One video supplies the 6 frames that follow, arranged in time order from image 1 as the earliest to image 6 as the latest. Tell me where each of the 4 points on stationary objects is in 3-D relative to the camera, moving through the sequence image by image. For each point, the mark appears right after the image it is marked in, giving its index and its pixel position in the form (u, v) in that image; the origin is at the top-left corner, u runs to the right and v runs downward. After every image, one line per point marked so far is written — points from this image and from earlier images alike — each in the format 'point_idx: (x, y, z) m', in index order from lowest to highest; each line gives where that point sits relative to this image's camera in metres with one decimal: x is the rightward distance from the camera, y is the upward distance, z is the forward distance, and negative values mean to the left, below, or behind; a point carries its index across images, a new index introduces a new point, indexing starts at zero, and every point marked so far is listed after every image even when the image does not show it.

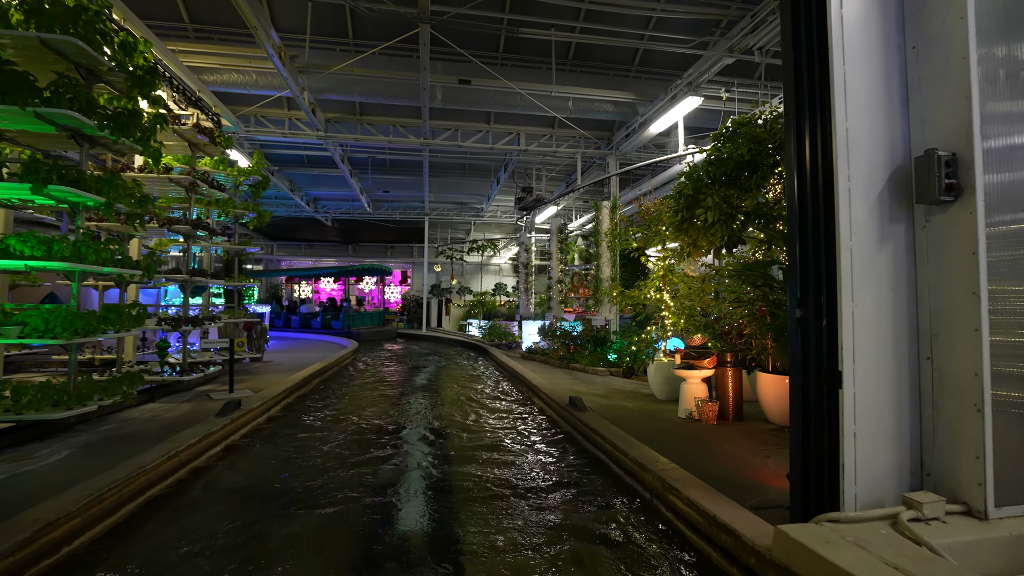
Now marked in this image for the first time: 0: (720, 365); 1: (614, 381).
0: (+2.3, -0.9, +5.5) m
1: (+1.7, -1.6, +8.5) m
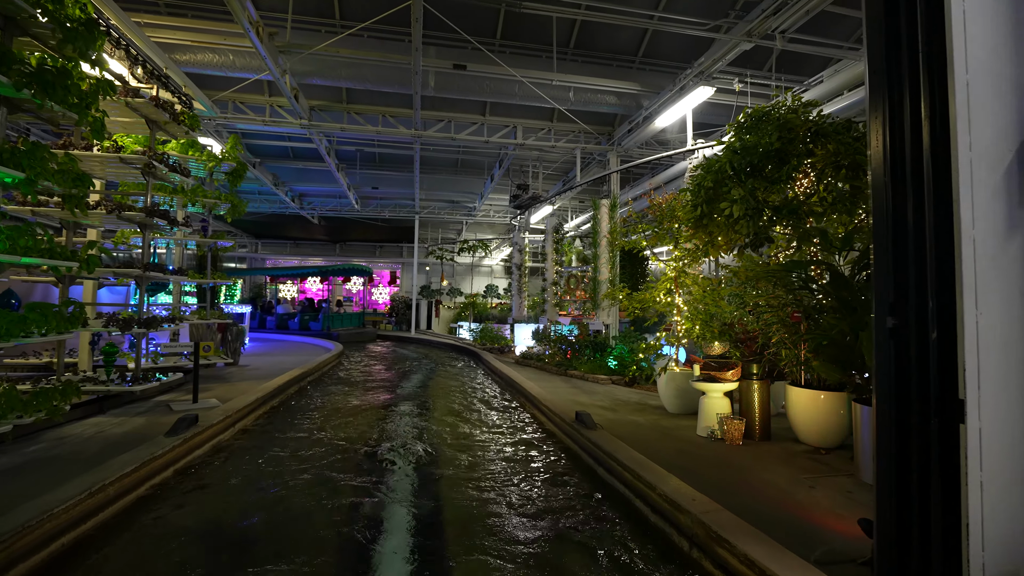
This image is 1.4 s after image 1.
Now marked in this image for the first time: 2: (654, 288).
0: (+2.3, -0.9, +4.9) m
1: (+1.7, -1.6, +7.9) m
2: (+1.9, 0.0, +6.7) m
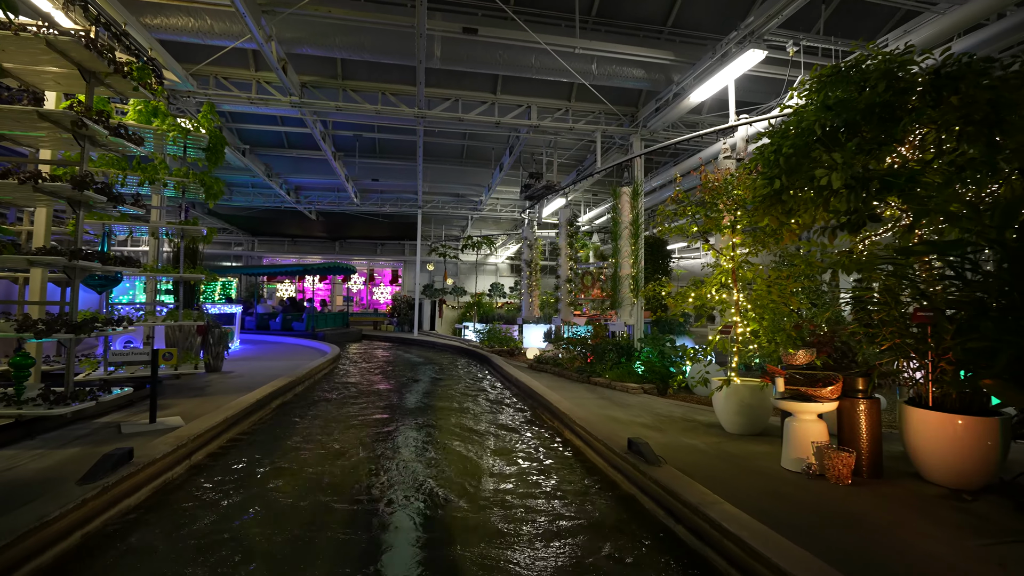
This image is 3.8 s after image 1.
0: (+2.6, -0.8, +3.8) m
1: (+1.9, -1.6, +6.8) m
2: (+2.2, +0.1, +5.6) m
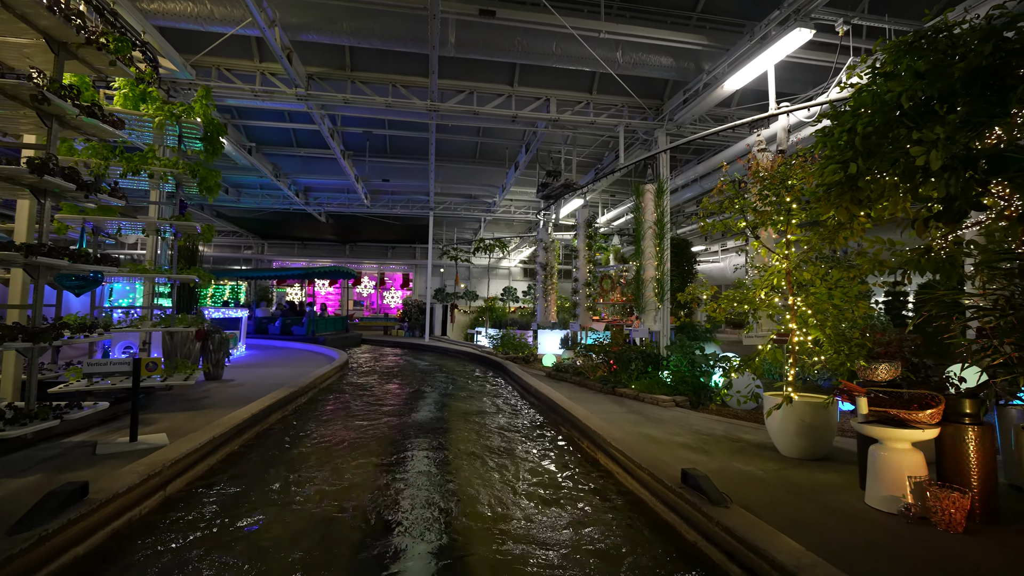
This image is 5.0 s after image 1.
0: (+2.8, -0.8, +3.1) m
1: (+2.2, -1.6, +6.1) m
2: (+2.4, 0.0, +4.9) m
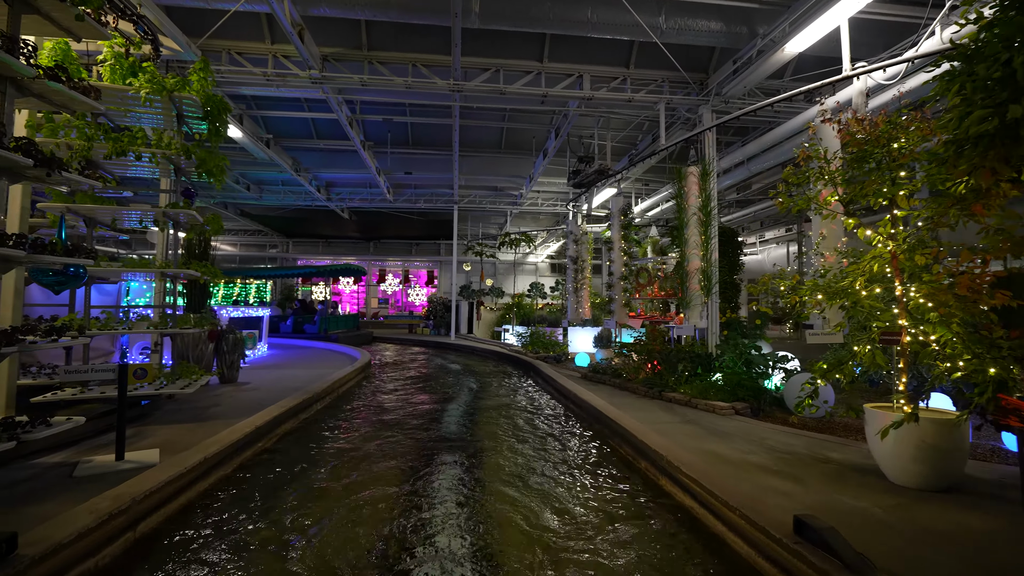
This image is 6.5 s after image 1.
0: (+3.0, -0.7, +2.2) m
1: (+2.6, -1.5, +5.2) m
2: (+2.8, +0.1, +4.0) m
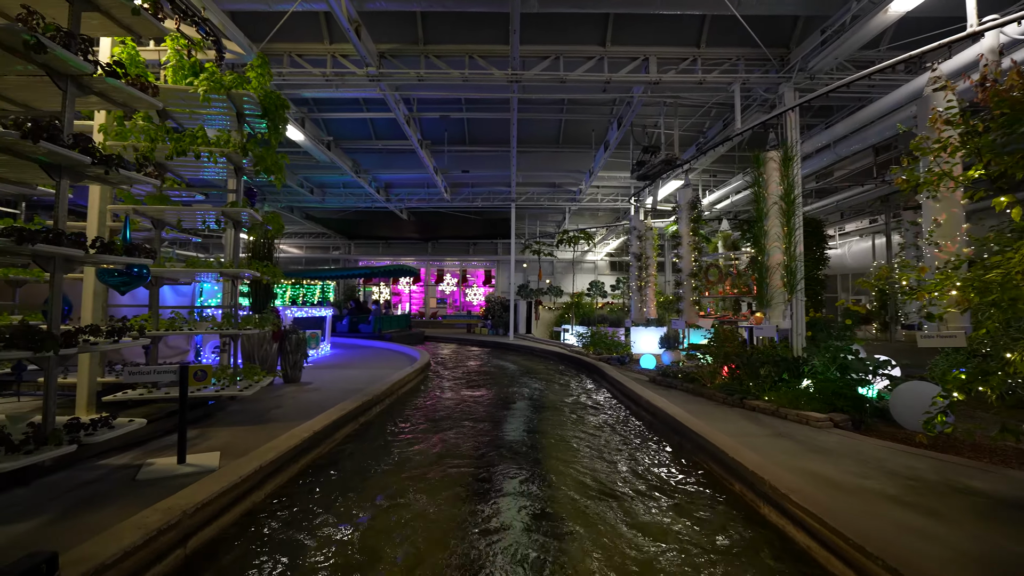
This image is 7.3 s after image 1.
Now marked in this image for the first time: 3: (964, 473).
0: (+3.3, -0.7, +1.5) m
1: (+3.3, -1.5, +4.5) m
2: (+3.3, +0.2, +3.3) m
3: (+3.5, -1.4, +3.8) m
